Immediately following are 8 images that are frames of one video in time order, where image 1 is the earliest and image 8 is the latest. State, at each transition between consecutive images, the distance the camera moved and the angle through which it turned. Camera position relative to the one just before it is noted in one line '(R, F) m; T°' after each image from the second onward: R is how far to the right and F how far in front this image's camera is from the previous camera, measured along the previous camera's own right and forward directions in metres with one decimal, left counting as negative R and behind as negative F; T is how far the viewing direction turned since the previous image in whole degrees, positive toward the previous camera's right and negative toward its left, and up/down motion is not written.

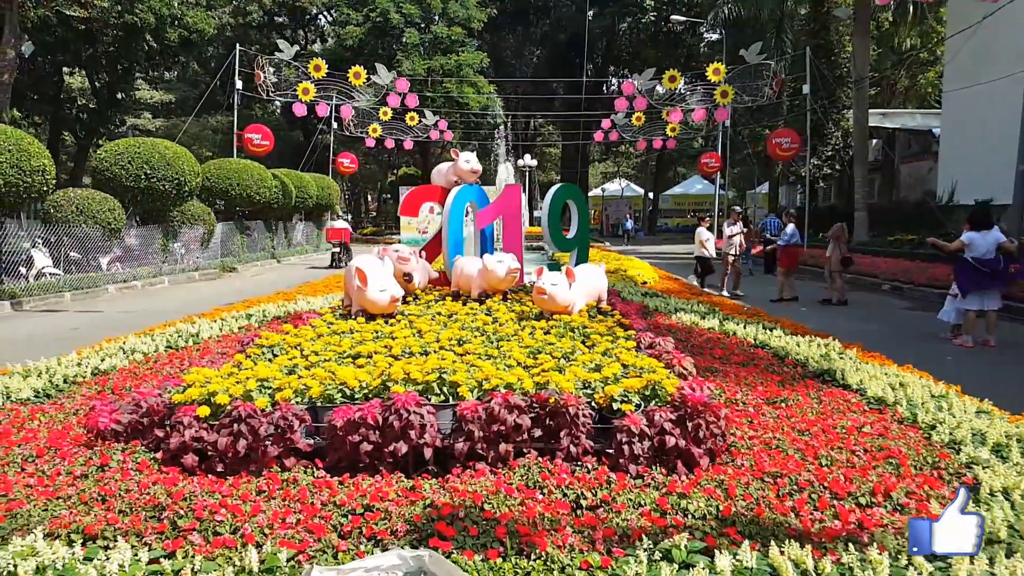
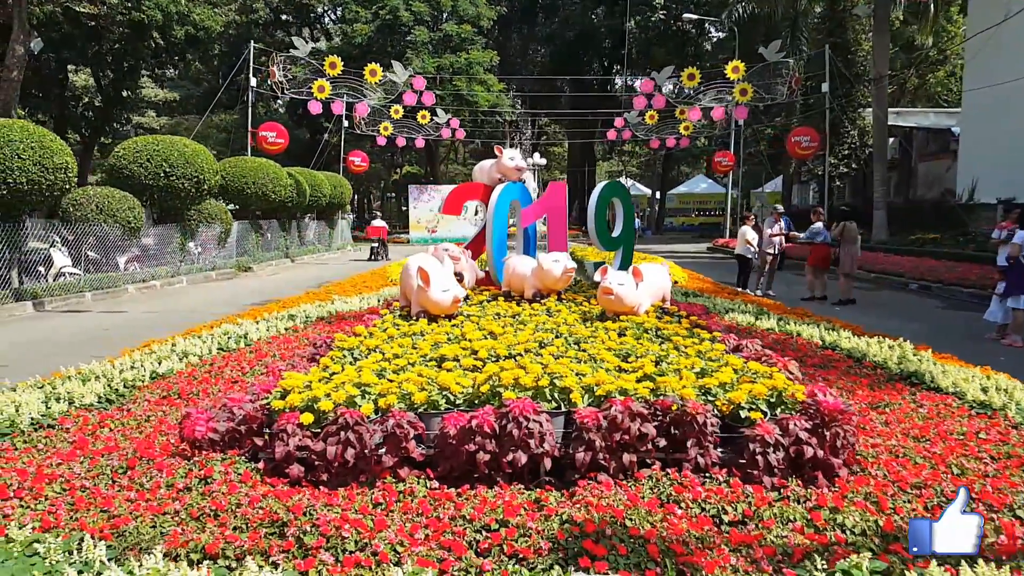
(-0.5, +0.2) m; 0°
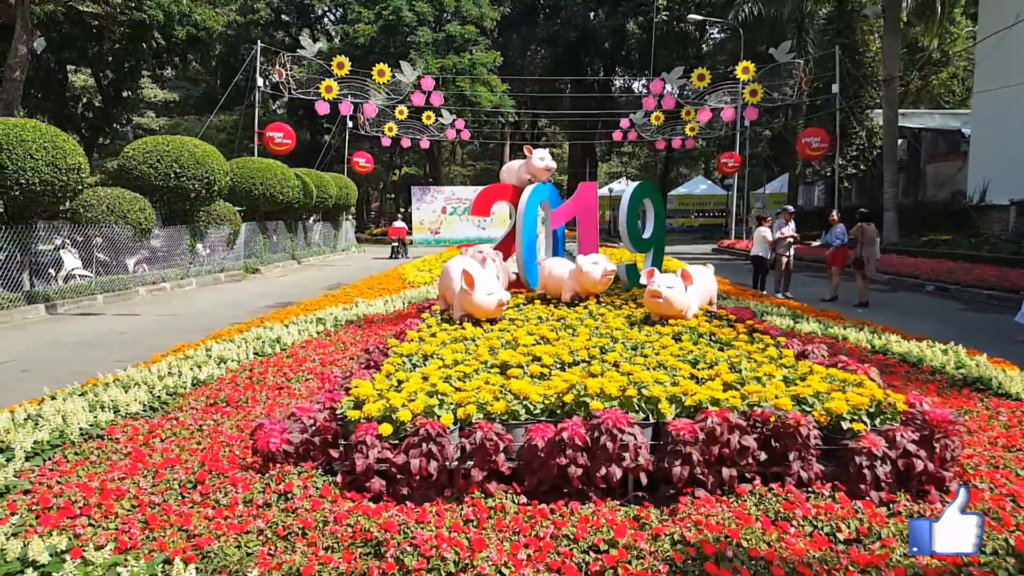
(-0.4, +0.1) m; 0°
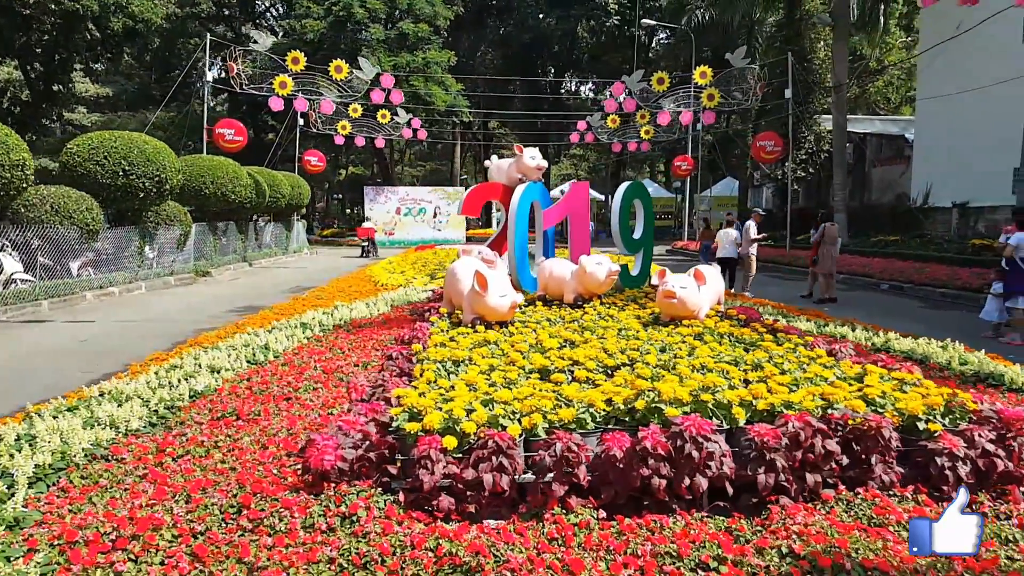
(-0.5, +0.2) m; +4°
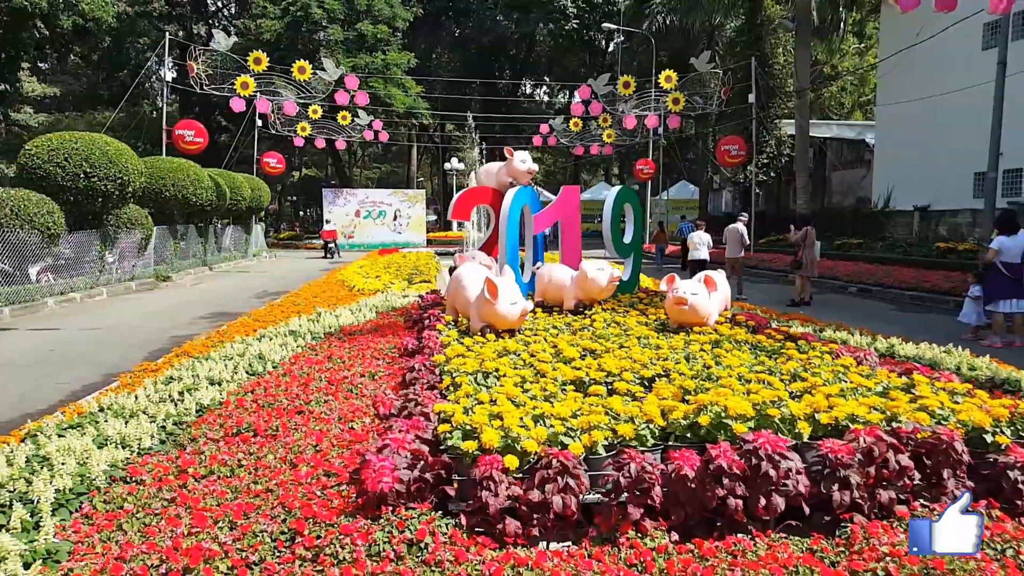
(-0.4, +0.1) m; +4°
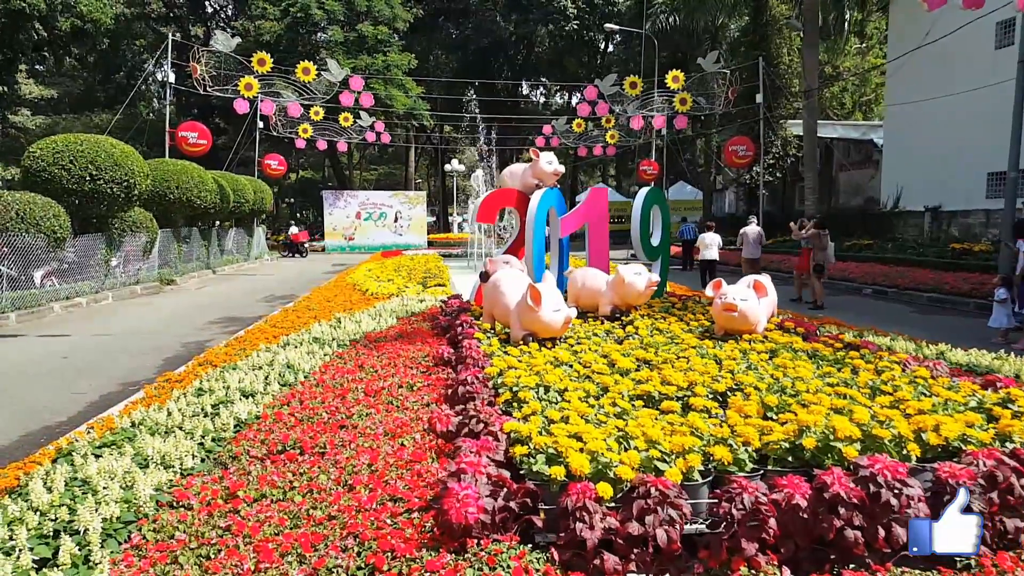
(-0.3, +0.2) m; 0°
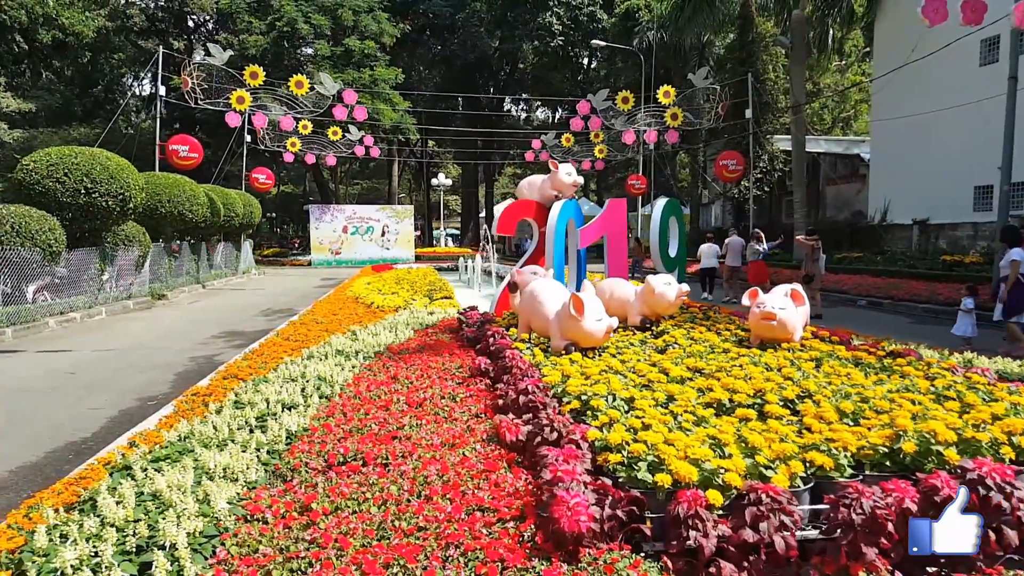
(-0.4, 0.0) m; +2°
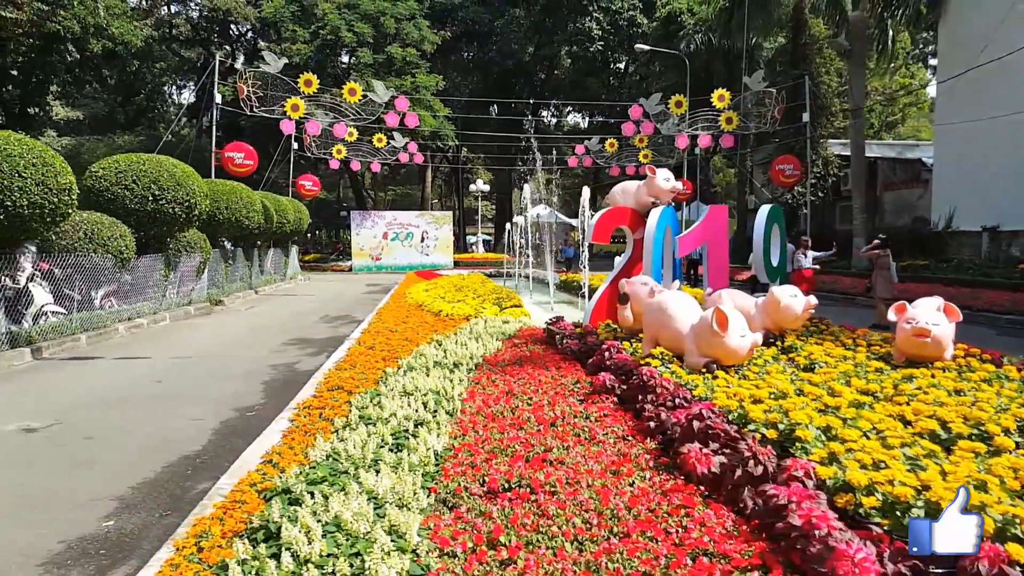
(-0.7, +0.2) m; -2°
